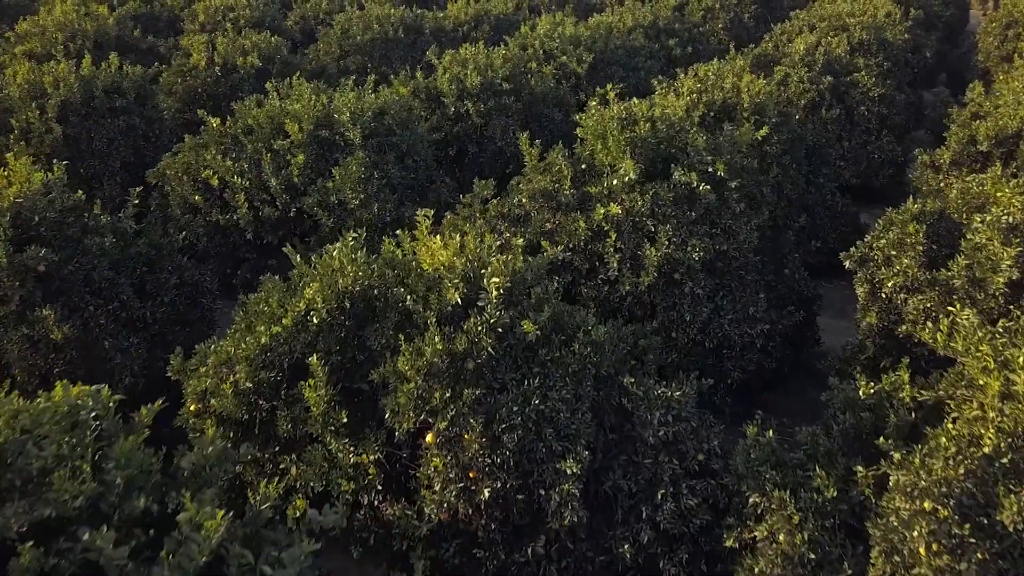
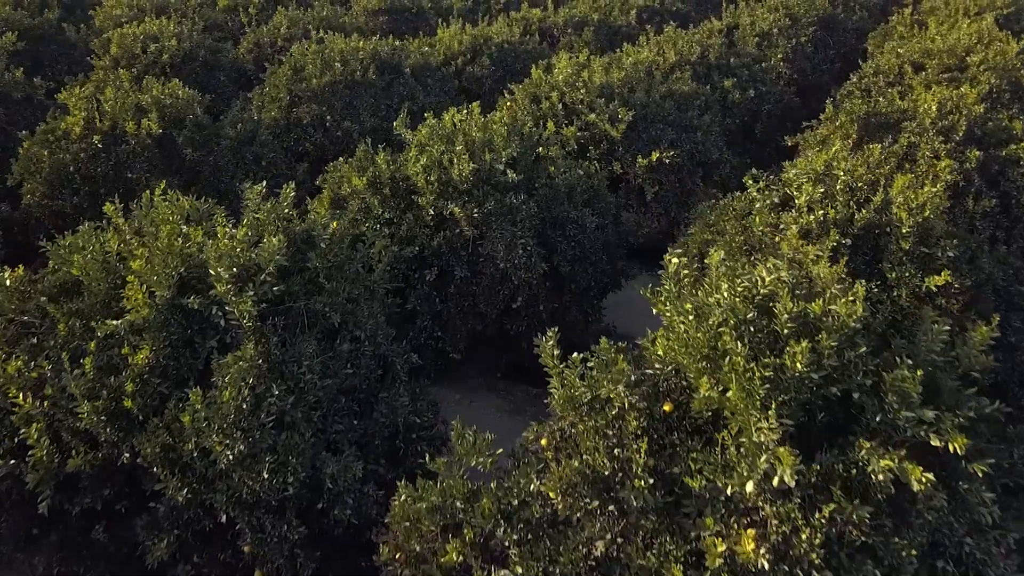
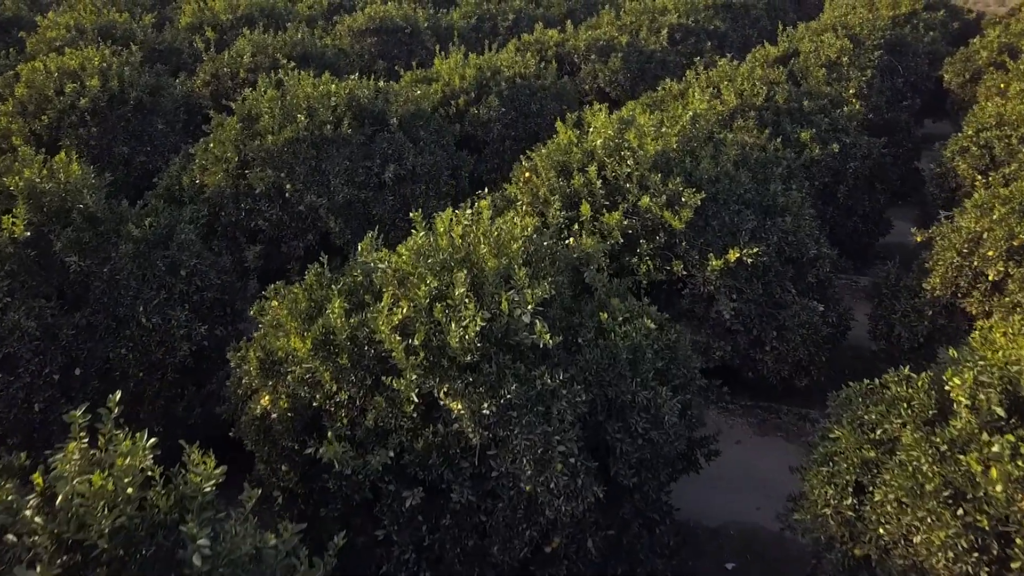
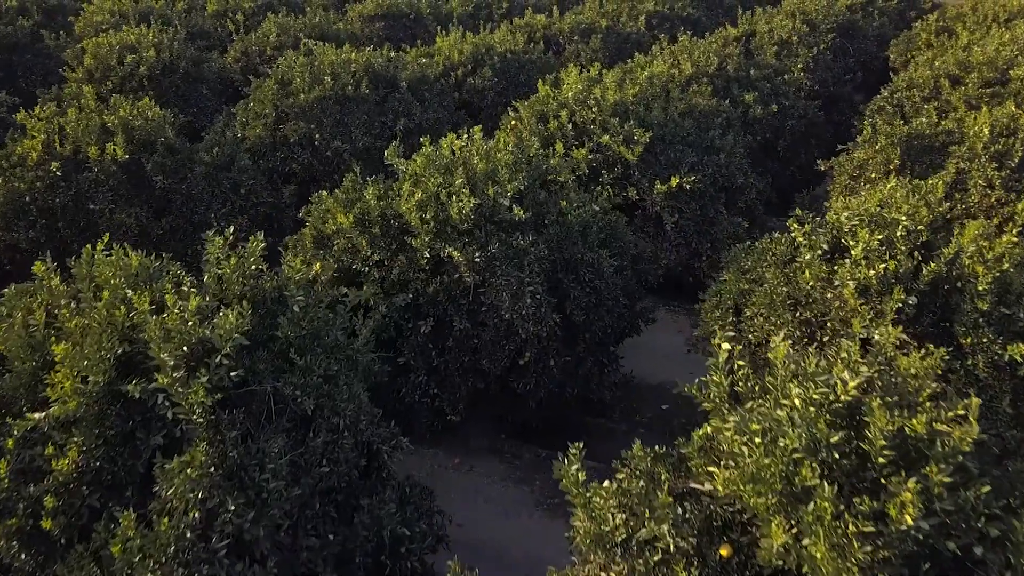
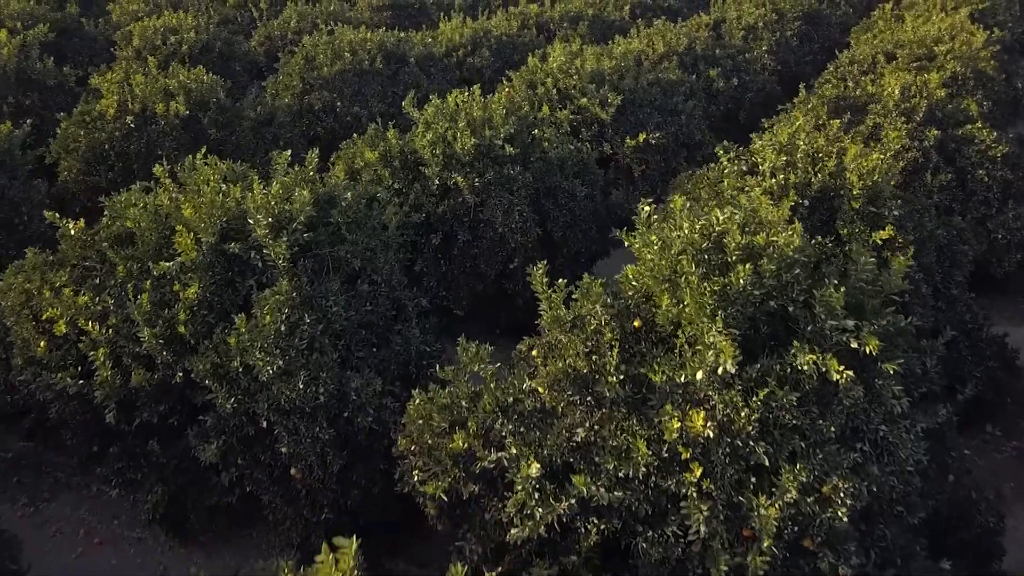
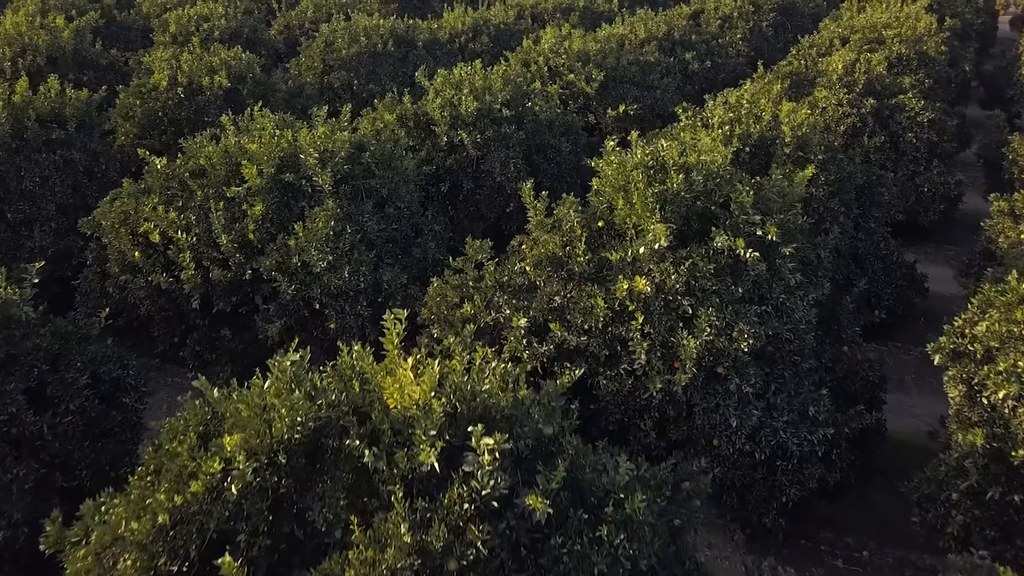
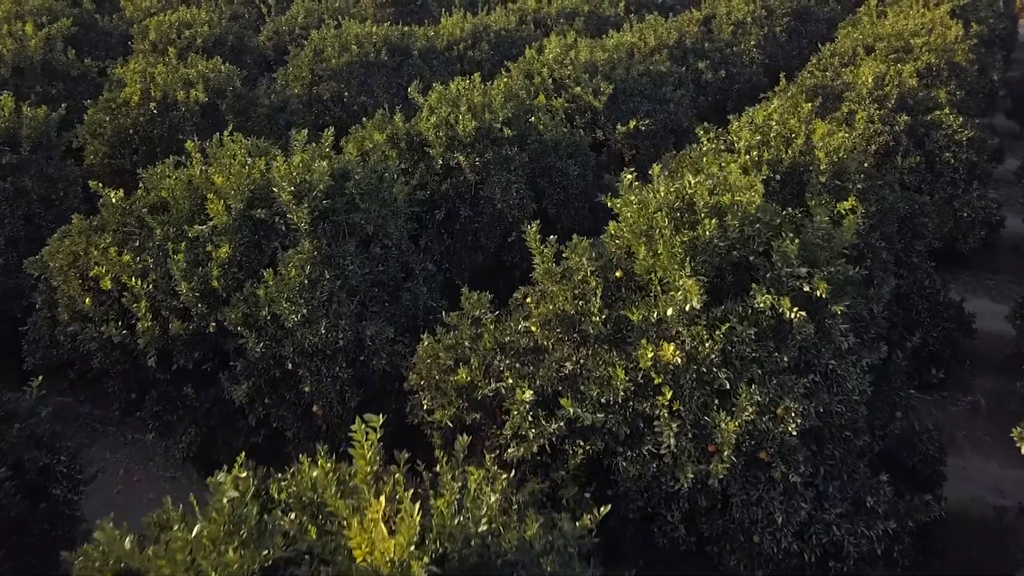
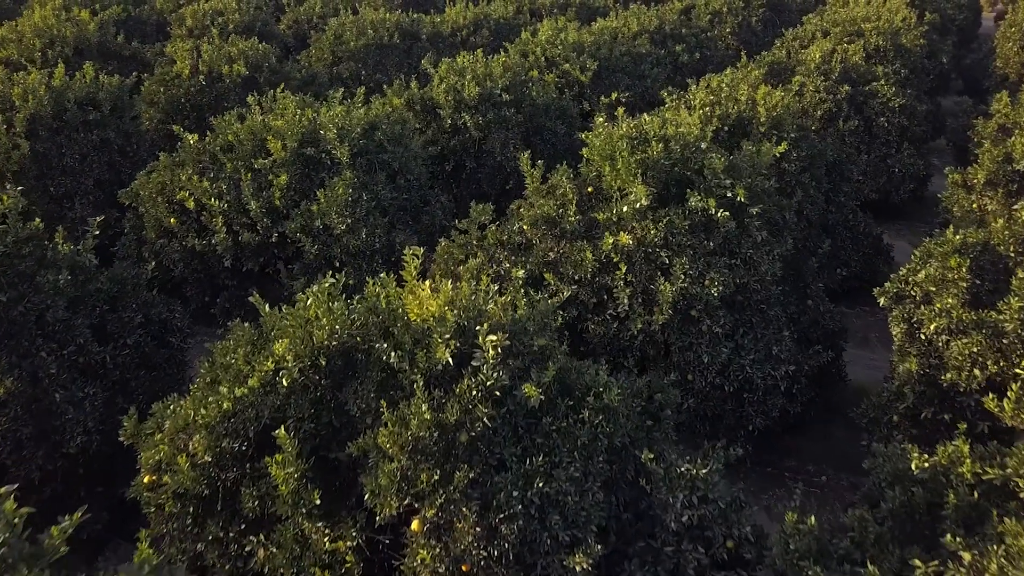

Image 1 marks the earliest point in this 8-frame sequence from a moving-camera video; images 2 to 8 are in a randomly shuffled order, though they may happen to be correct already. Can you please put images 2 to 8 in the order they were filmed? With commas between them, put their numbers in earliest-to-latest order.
8, 6, 7, 5, 2, 4, 3
